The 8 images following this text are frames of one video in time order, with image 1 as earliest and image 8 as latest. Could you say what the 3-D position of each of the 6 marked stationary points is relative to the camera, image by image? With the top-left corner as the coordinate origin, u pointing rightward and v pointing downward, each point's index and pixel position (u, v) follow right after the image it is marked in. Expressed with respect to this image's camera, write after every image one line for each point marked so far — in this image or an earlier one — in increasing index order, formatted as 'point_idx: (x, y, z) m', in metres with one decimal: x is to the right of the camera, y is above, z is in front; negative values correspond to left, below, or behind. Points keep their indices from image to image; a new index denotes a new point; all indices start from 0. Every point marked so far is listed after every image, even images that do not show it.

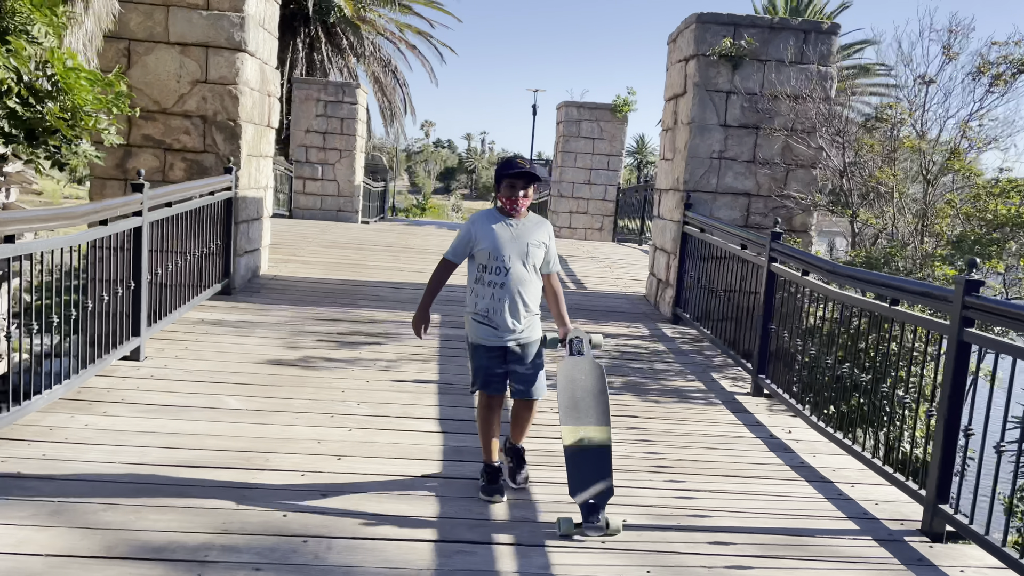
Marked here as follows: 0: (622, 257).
0: (+1.3, +0.4, +9.7) m
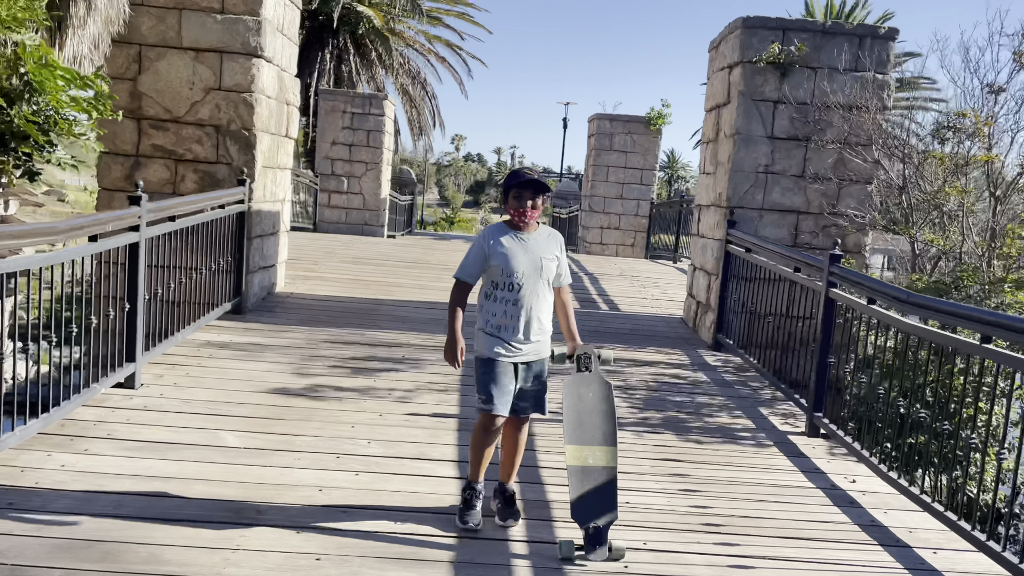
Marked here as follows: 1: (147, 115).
0: (+1.7, +0.1, +9.2) m
1: (-2.6, +1.3, +5.8) m
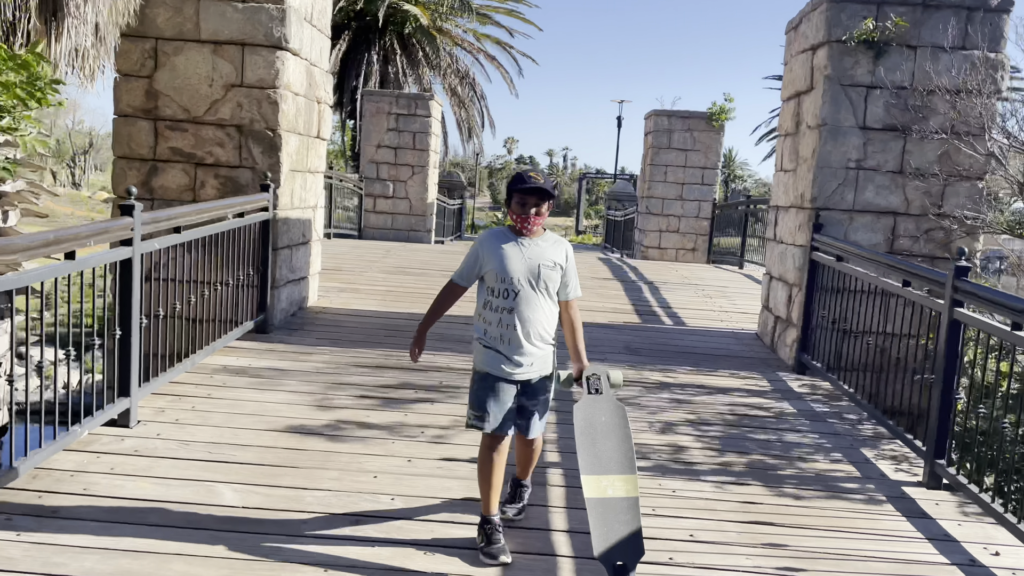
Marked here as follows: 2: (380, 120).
0: (+2.2, 0.0, +8.4) m
1: (-2.3, +1.1, +5.3) m
2: (-2.0, +2.6, +12.3) m
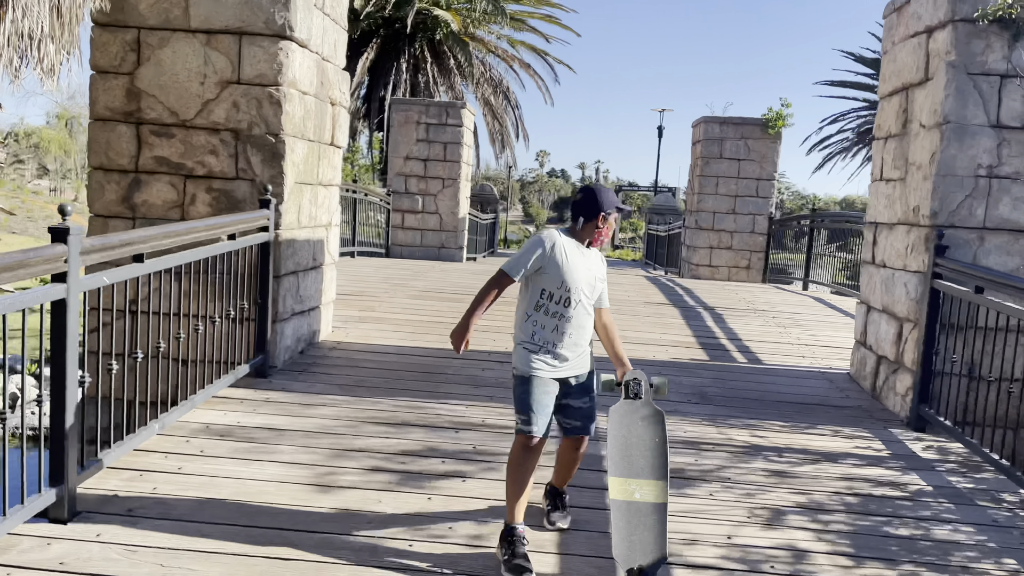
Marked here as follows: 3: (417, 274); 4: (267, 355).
0: (+2.6, -0.2, +7.4) m
1: (-2.0, +1.0, +4.5) m
2: (-1.5, +2.3, +11.5) m
3: (-1.0, +0.1, +8.6) m
4: (-1.4, -0.4, +4.5) m
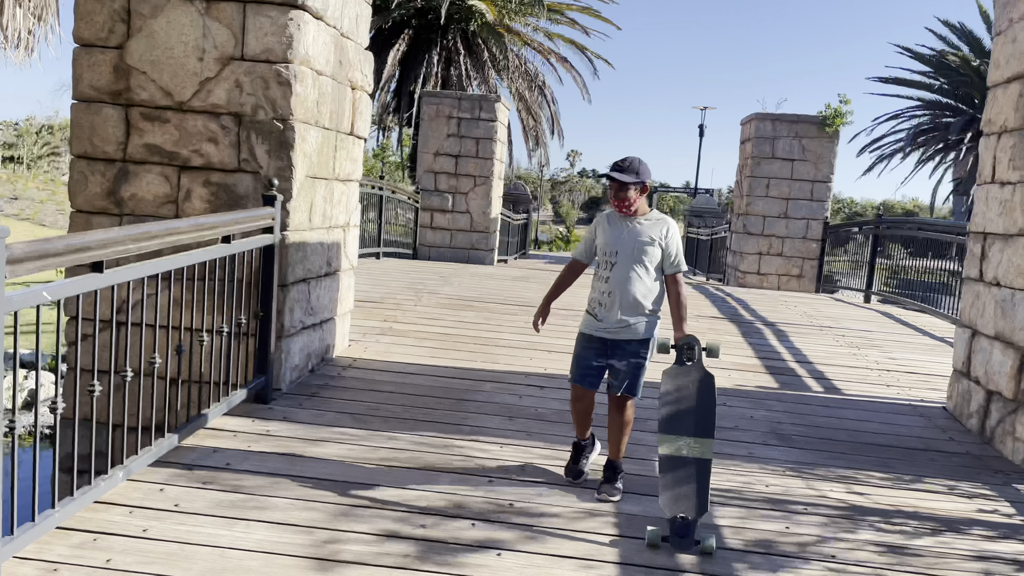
0: (+2.9, -0.3, +6.6) m
1: (-1.8, +0.9, +3.9) m
2: (-1.0, +2.2, +10.8) m
3: (-0.7, +0.1, +7.9) m
4: (-1.2, -0.4, +3.9) m
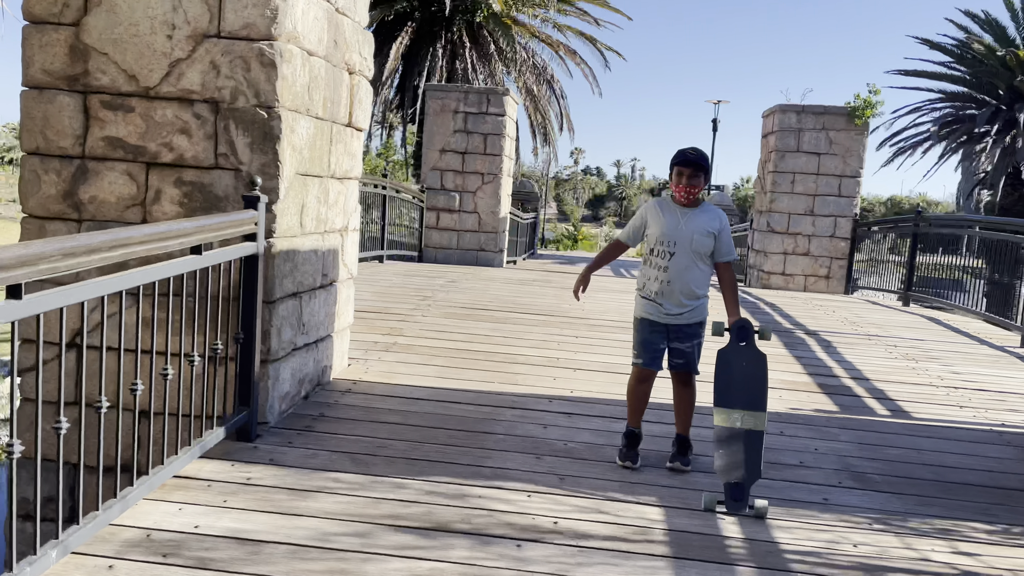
0: (+3.0, -0.4, +6.0) m
1: (-1.7, +0.8, +3.3) m
2: (-0.8, +2.2, +10.3) m
3: (-0.5, 0.0, +7.4) m
4: (-1.1, -0.5, +3.3) m
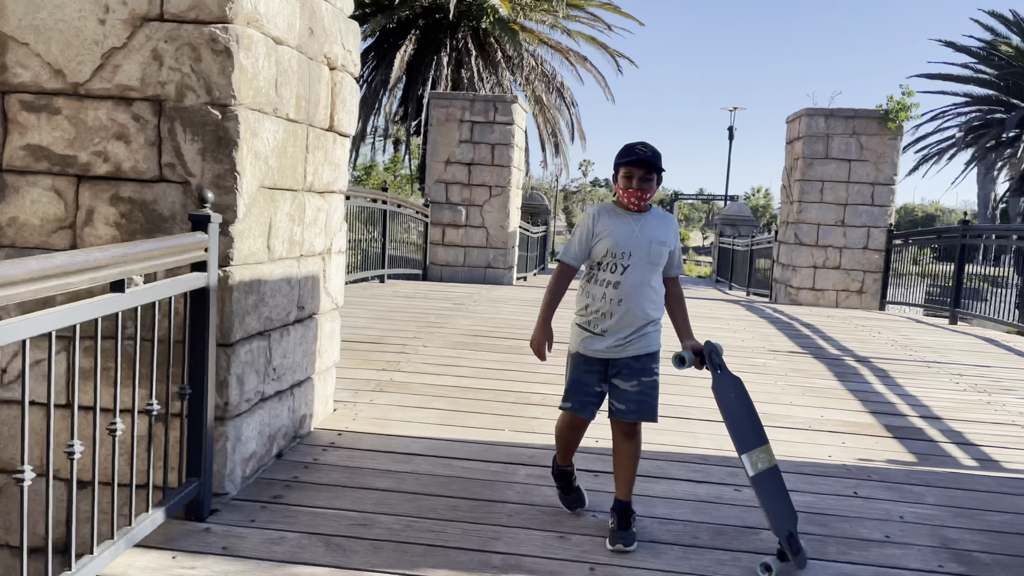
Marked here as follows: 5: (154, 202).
0: (+3.1, -0.5, +5.3) m
1: (-1.7, +0.7, +2.7) m
2: (-0.7, +1.9, +9.7) m
3: (-0.4, -0.2, +6.7) m
4: (-1.0, -0.6, +2.7) m
5: (-1.2, +0.3, +2.7) m
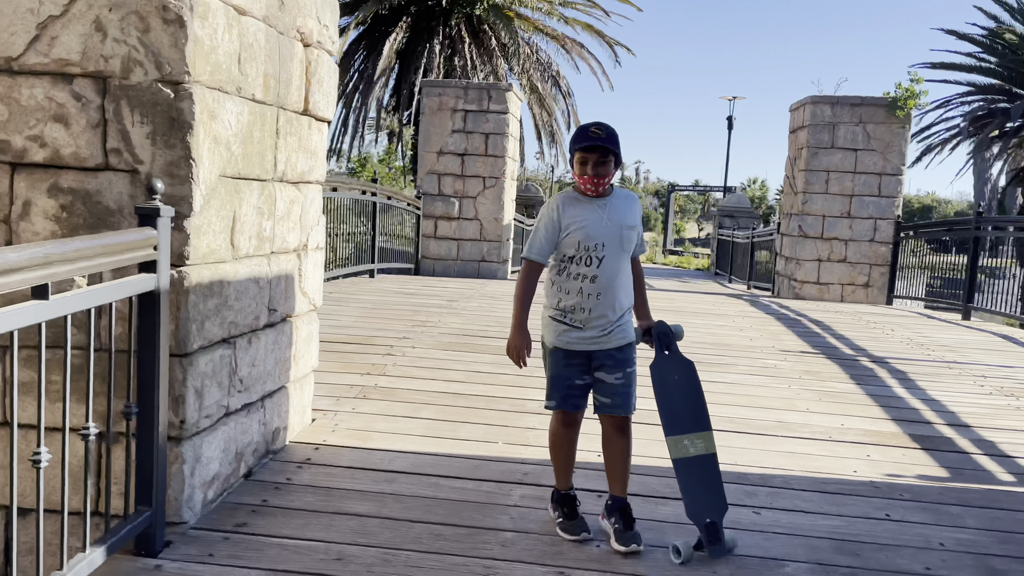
0: (+3.1, -0.5, +5.0) m
1: (-1.7, +0.7, +2.4) m
2: (-0.8, +2.0, +9.3) m
3: (-0.5, -0.1, +6.4) m
4: (-1.0, -0.6, +2.3) m
5: (-1.2, +0.3, +2.4) m
